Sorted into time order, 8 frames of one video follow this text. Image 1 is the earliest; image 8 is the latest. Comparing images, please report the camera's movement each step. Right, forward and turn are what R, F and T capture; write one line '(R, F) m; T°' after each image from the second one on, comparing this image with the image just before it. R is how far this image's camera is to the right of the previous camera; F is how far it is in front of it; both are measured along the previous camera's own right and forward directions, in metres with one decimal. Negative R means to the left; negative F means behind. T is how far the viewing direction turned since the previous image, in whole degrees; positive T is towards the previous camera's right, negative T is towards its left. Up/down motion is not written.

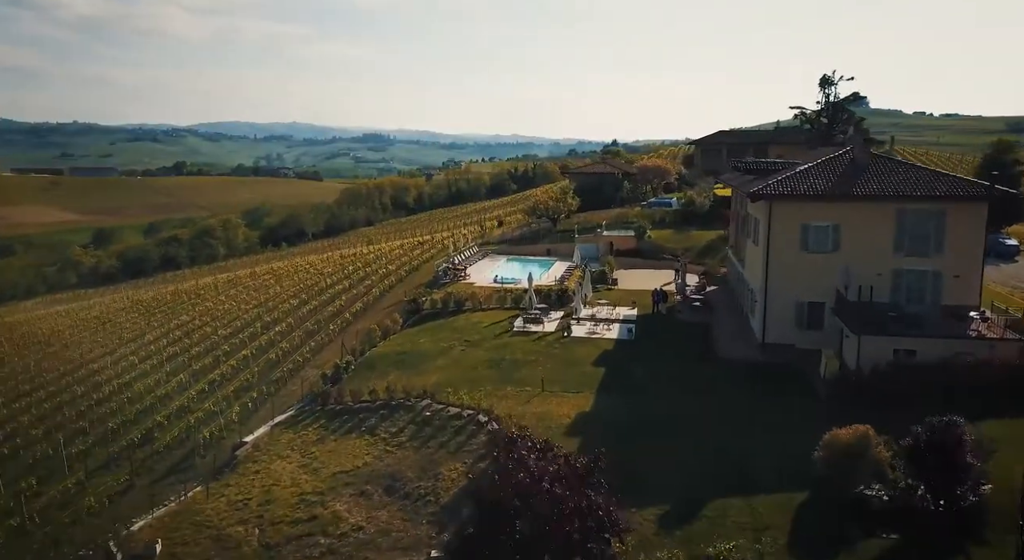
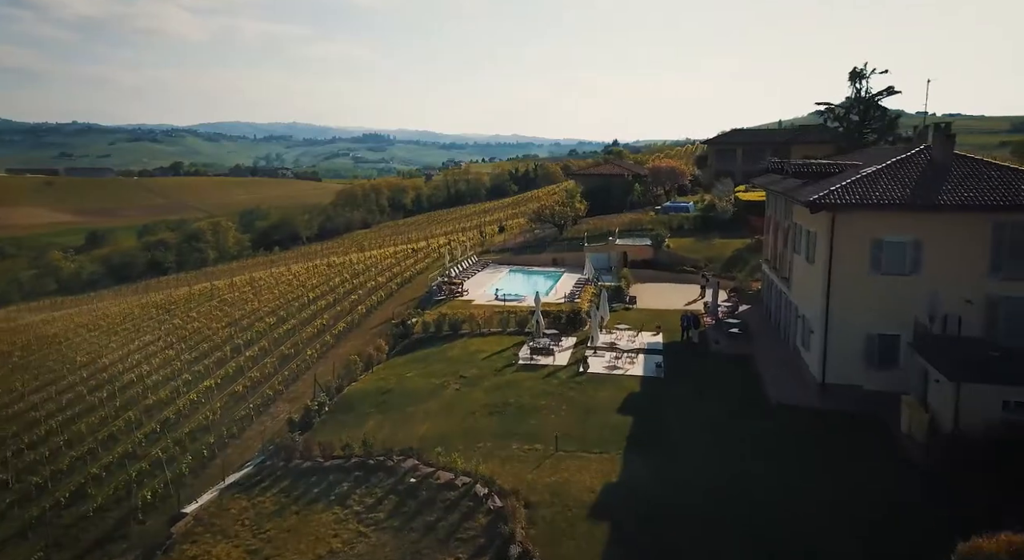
(-0.2, +4.1) m; 0°
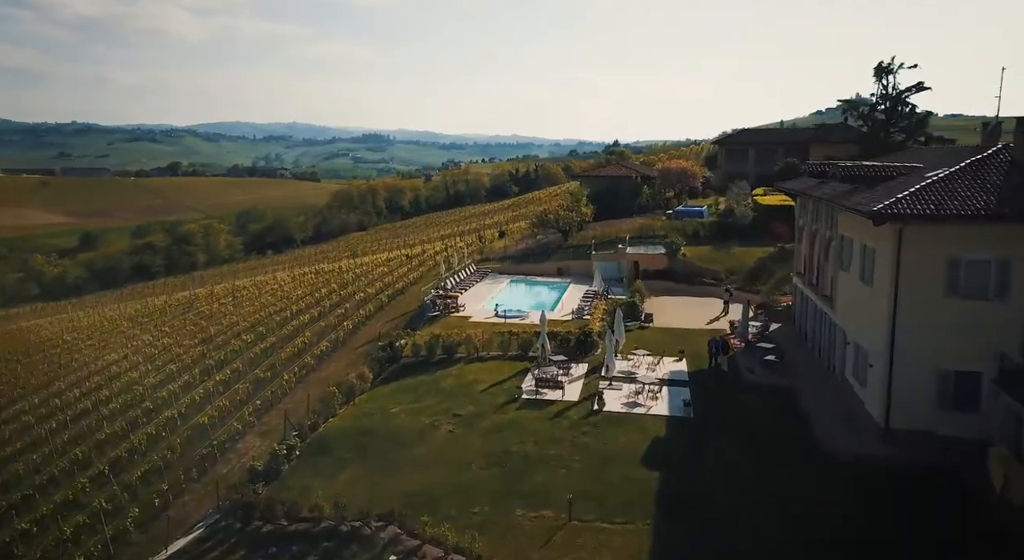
(-0.1, +3.1) m; 0°
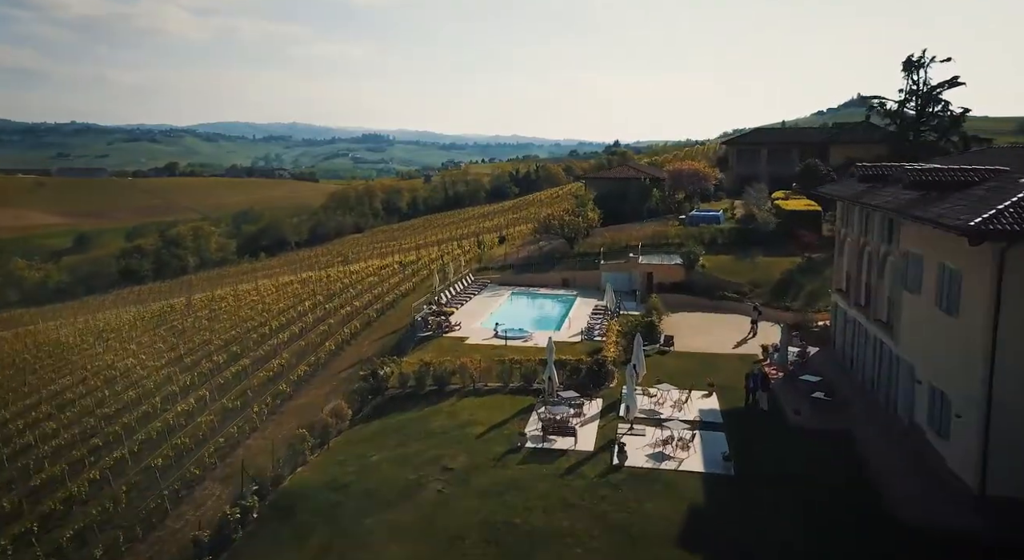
(-0.1, +3.1) m; 0°
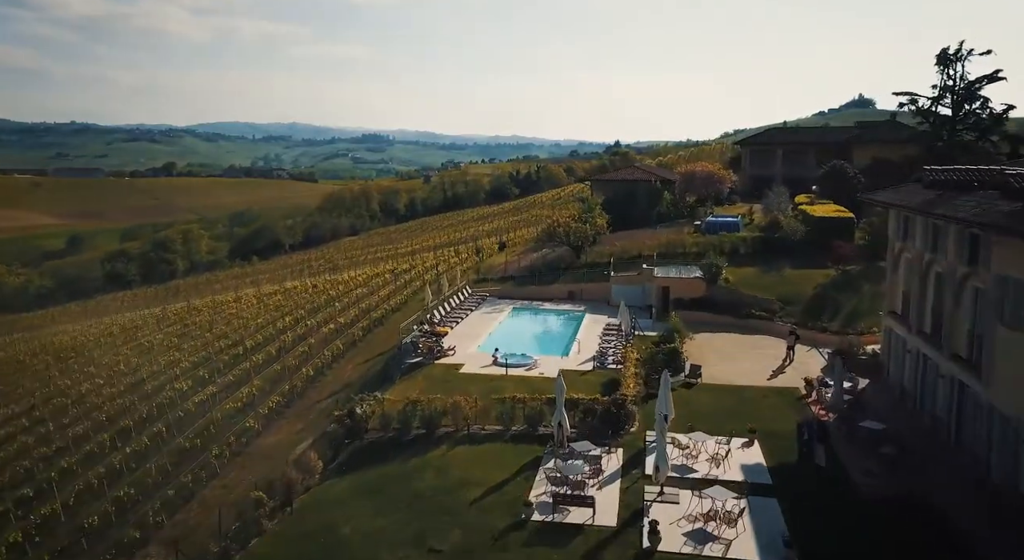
(-0.1, +3.1) m; 0°
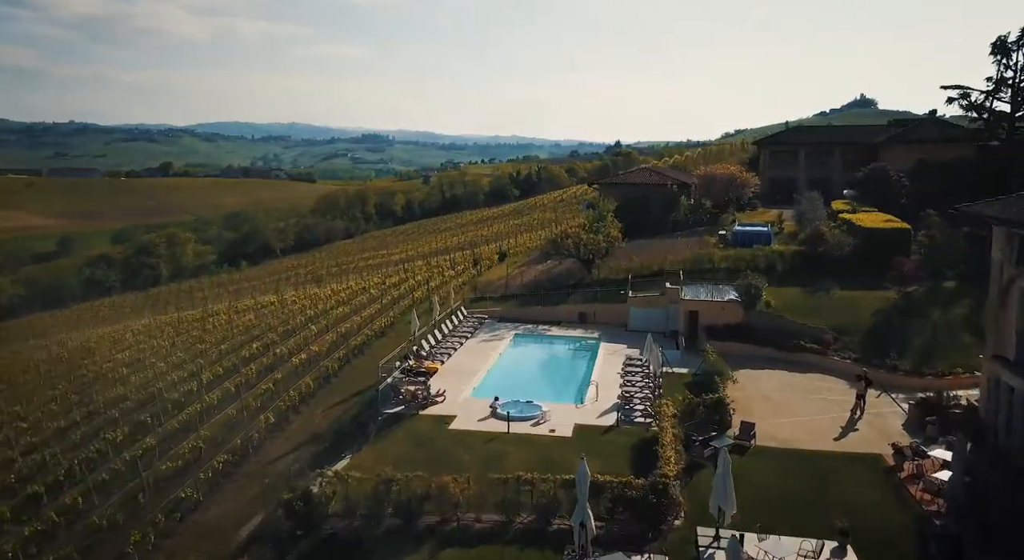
(-0.1, +4.2) m; 0°
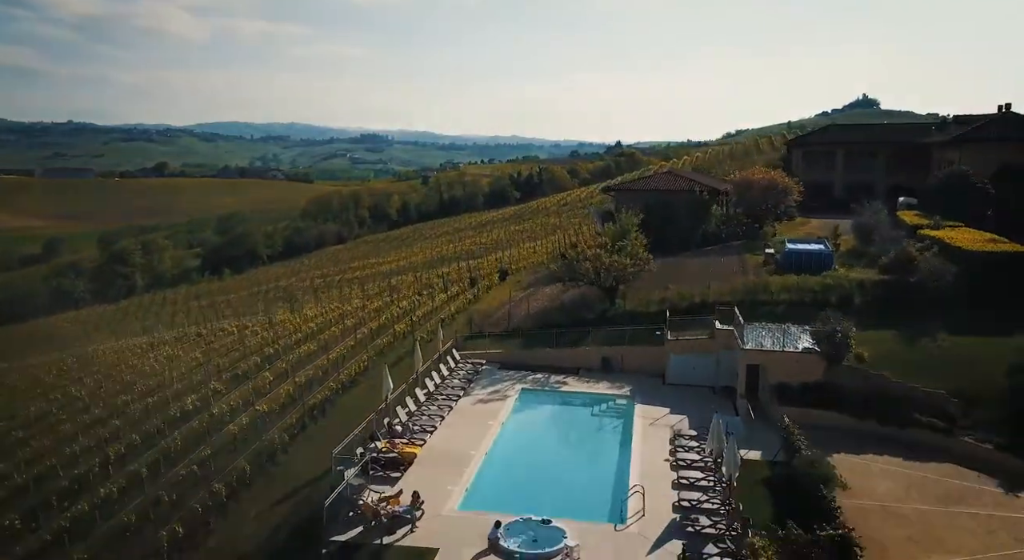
(-0.2, +5.8) m; 0°
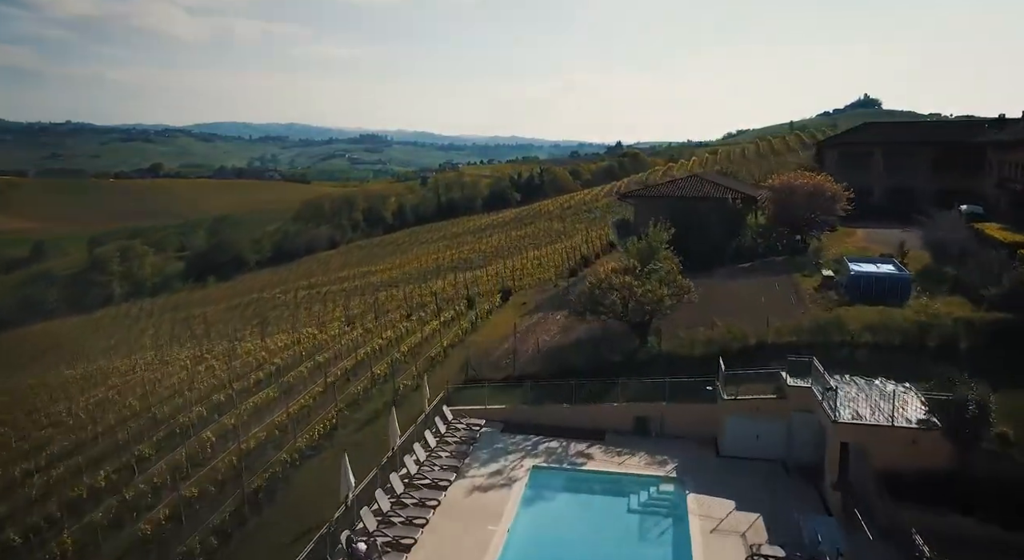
(-0.2, +4.8) m; 0°
